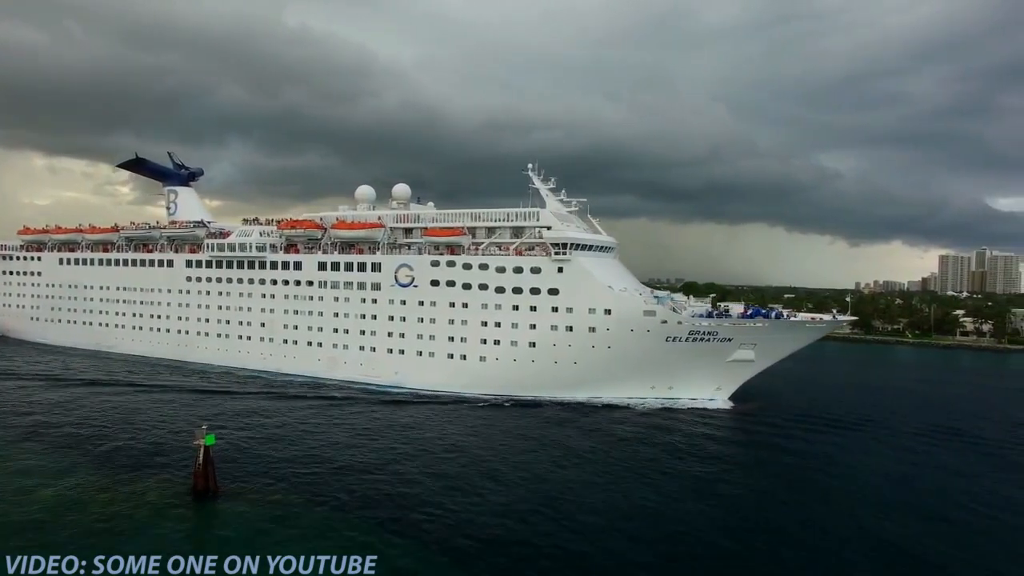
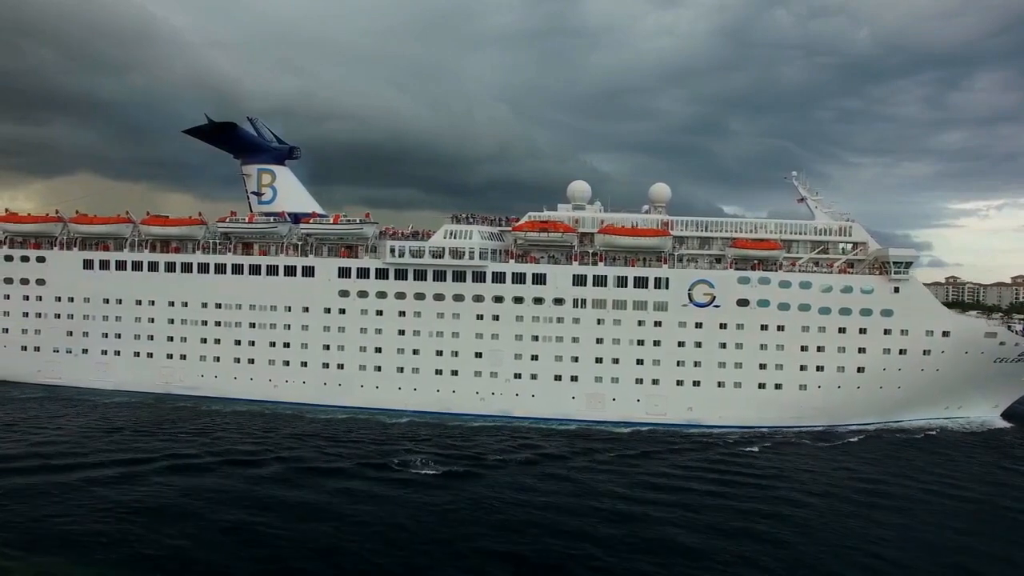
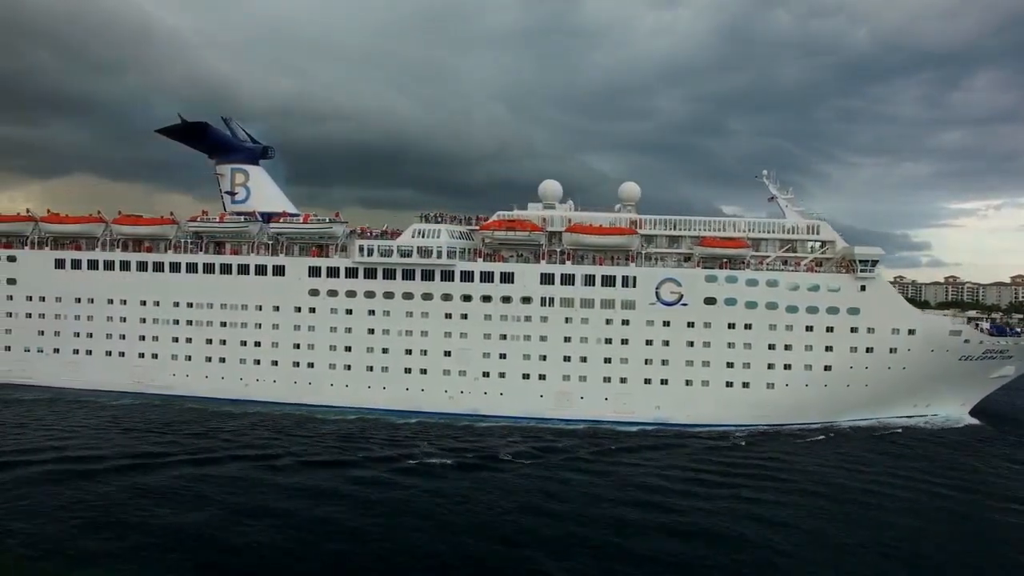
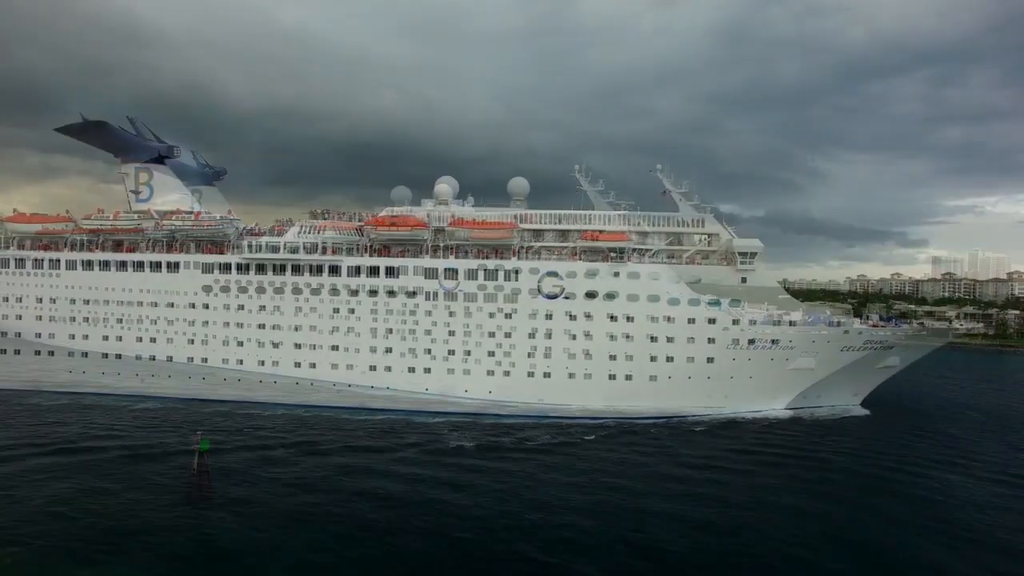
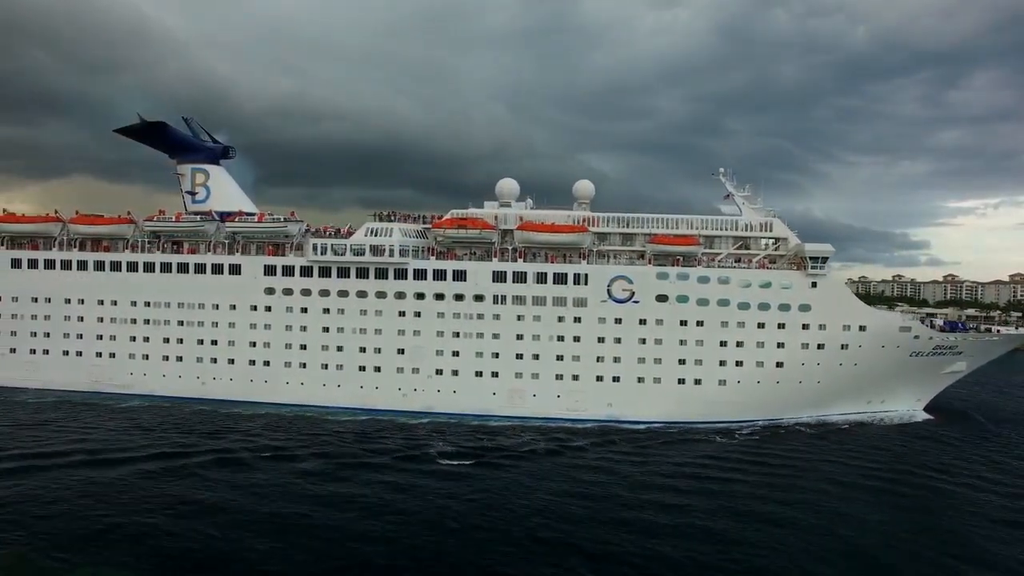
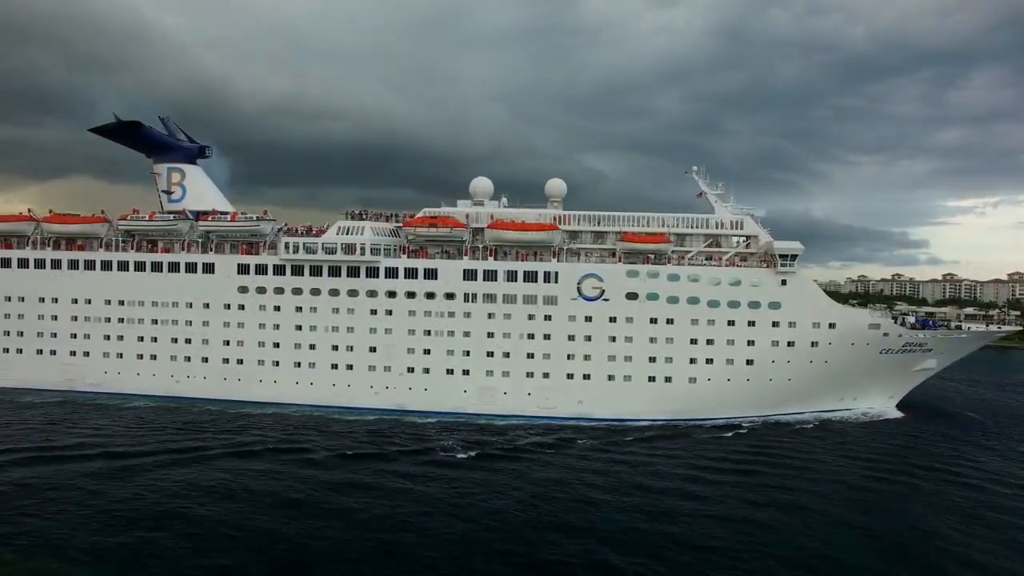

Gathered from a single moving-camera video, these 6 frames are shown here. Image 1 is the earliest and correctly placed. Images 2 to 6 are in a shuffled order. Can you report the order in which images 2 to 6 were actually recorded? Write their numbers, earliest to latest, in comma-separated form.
4, 6, 5, 3, 2
